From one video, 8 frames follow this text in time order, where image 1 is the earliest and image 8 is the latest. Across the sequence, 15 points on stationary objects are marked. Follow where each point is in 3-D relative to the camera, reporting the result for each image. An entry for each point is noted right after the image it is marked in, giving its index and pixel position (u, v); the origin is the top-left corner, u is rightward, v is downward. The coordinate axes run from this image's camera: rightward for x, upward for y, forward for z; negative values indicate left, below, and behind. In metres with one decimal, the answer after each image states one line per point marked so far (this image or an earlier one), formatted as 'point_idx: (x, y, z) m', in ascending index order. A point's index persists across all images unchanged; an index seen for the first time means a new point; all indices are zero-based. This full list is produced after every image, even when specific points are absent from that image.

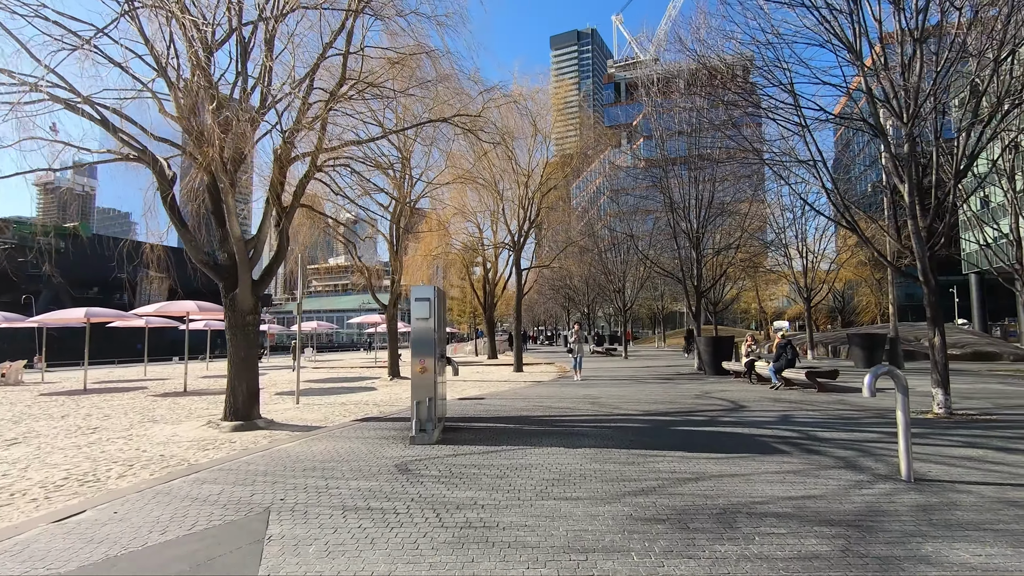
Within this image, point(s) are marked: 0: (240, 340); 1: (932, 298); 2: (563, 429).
0: (-4.6, -0.9, +9.2) m
1: (+6.5, -0.1, +8.3) m
2: (+0.7, -1.9, +7.3) m
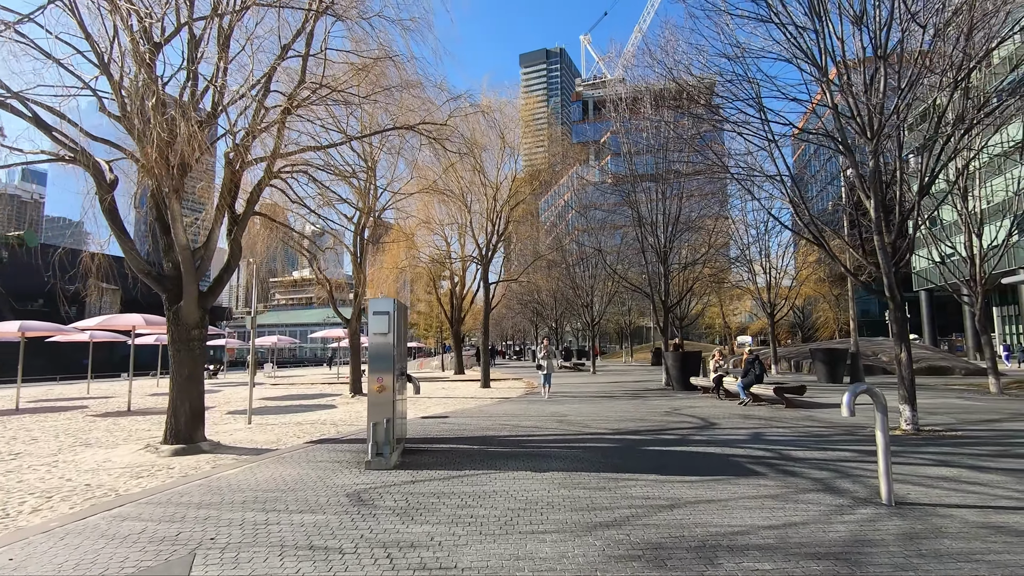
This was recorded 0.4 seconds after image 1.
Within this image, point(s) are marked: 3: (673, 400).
0: (-5.2, -1.1, +8.5) m
1: (+5.9, -0.4, +8.3) m
2: (+0.2, -2.1, +6.9) m
3: (+3.8, -2.7, +12.9) m
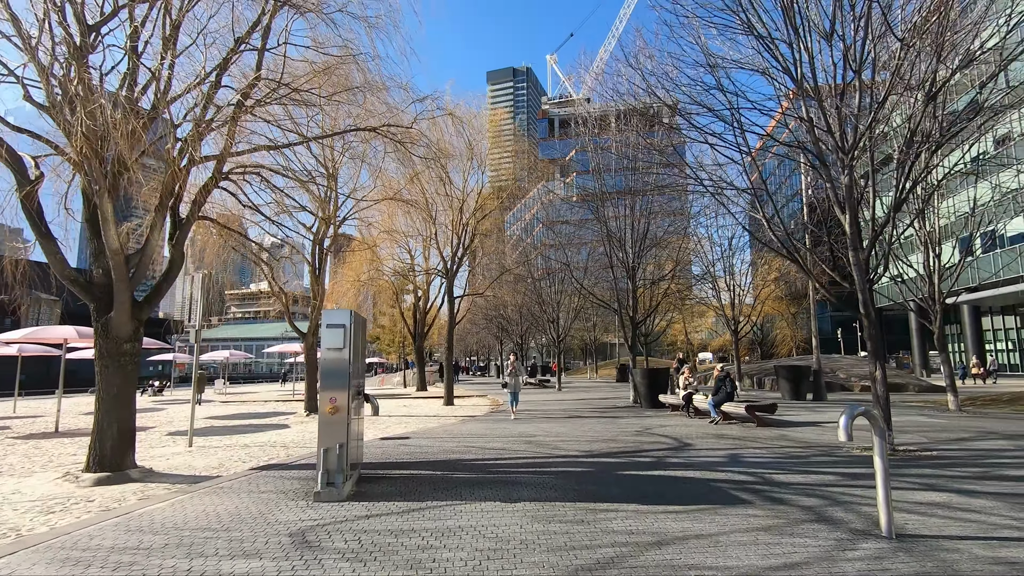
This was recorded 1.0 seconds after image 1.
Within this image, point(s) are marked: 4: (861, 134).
0: (-5.7, -1.2, +7.7) m
1: (+5.5, -0.6, +8.2) m
2: (-0.2, -2.2, +6.4) m
3: (+3.0, -3.0, +12.5) m
4: (+5.3, +2.3, +8.0) m
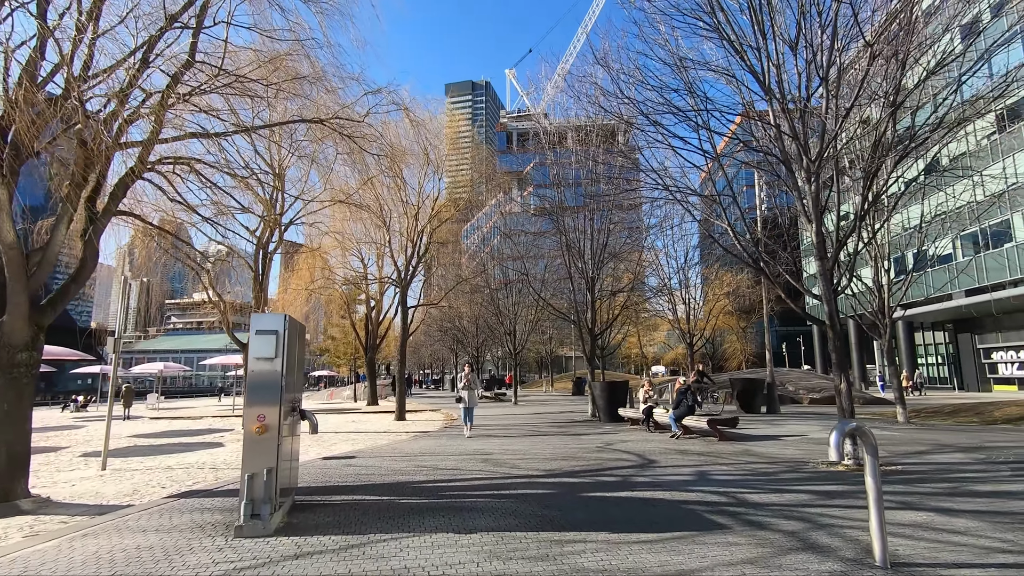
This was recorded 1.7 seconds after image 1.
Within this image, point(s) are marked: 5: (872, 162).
0: (-6.2, -1.2, +6.6) m
1: (+4.8, -0.8, +8.0) m
2: (-0.6, -2.3, +5.8) m
3: (+2.0, -3.3, +12.1) m
4: (+4.7, +2.2, +7.9) m
5: (+5.3, +1.9, +7.9) m
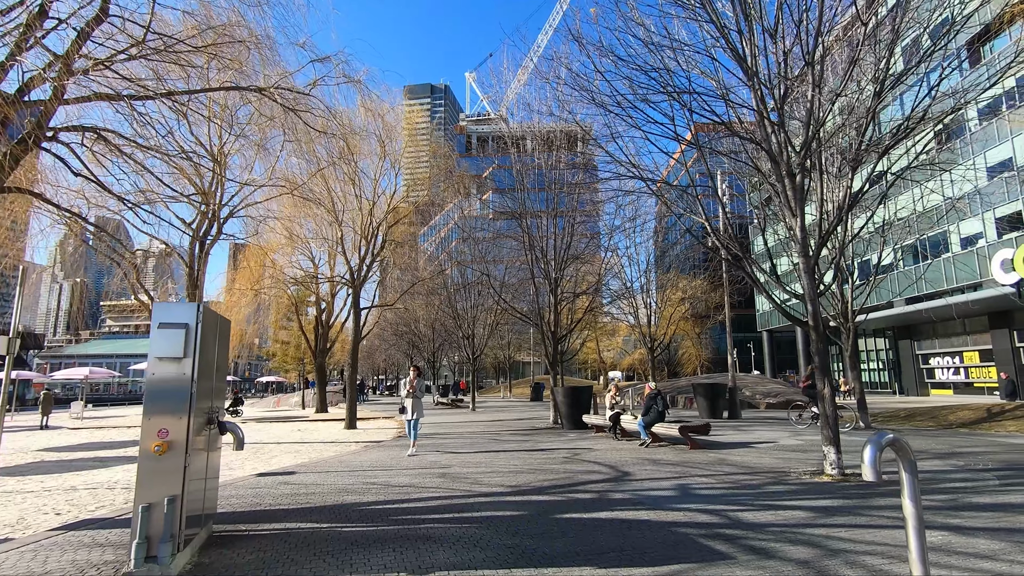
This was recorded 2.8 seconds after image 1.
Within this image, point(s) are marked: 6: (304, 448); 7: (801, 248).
0: (-6.6, -1.1, +5.3) m
1: (+4.3, -0.8, +7.6) m
2: (-1.0, -2.2, +4.9) m
3: (+1.2, -3.3, +11.4) m
4: (+4.2, +2.2, +7.5) m
5: (+4.8, +1.9, +7.5) m
6: (-4.8, -3.7, +12.5) m
7: (+4.1, +0.6, +7.7) m
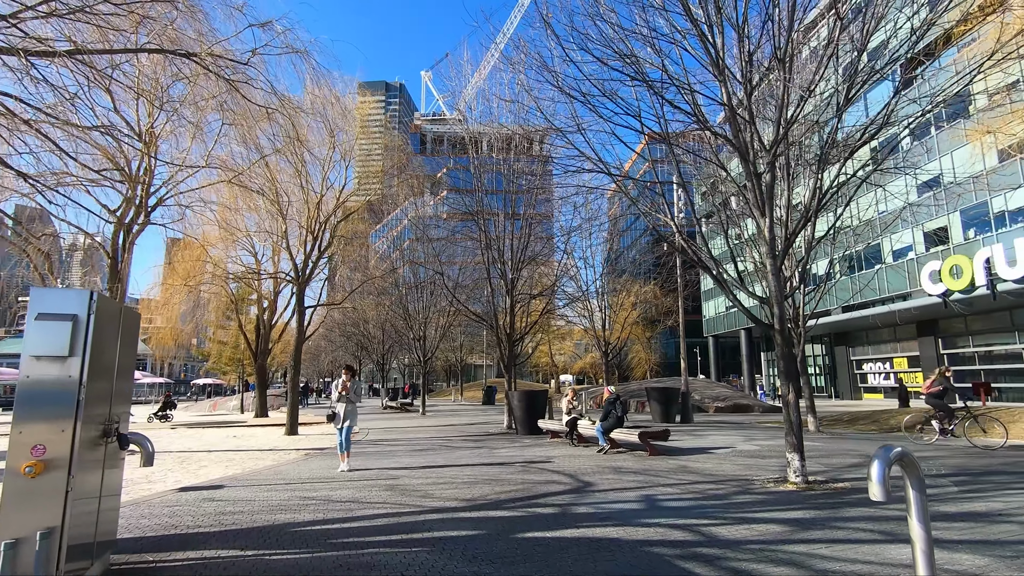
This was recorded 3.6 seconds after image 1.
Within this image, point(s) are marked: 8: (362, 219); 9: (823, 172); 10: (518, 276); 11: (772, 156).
0: (-6.9, -0.9, +4.2) m
1: (+3.7, -0.8, +7.4) m
2: (-1.3, -2.1, +4.3) m
3: (+0.2, -3.3, +11.0) m
4: (+3.7, +2.2, +7.3) m
5: (+4.3, +1.8, +7.4) m
6: (-5.9, -3.6, +11.5) m
7: (+3.6, +0.6, +7.5) m
8: (-5.5, +2.6, +19.6) m
9: (+4.4, +1.6, +7.6) m
10: (+0.2, +0.4, +17.2) m
11: (+3.6, +1.8, +7.4) m
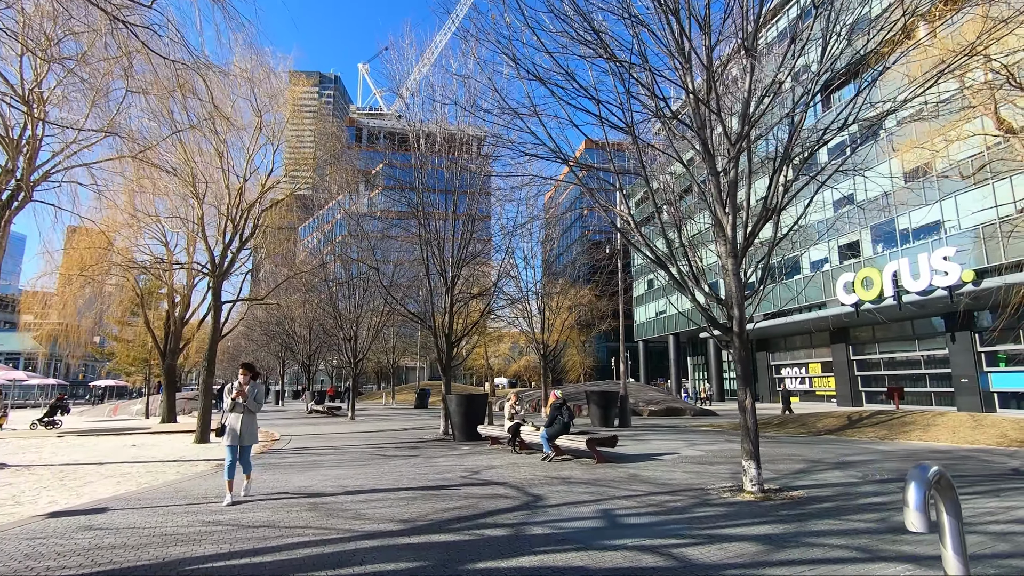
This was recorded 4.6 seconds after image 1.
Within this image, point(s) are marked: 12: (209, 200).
0: (-7.2, -0.6, +2.6) m
1: (+3.0, -0.8, +7.2) m
2: (-1.6, -2.0, +3.4) m
3: (-0.9, -3.2, +10.2) m
4: (+3.1, +2.1, +7.1) m
5: (+3.6, +1.8, +7.2) m
6: (-7.1, -3.4, +10.1) m
7: (+2.9, +0.5, +7.3) m
8: (-7.5, +2.8, +18.2) m
9: (+3.7, +1.6, +7.4) m
10: (-1.7, +0.4, +16.4) m
11: (+2.9, +1.8, +7.1) m
12: (-9.4, +2.8, +16.8) m
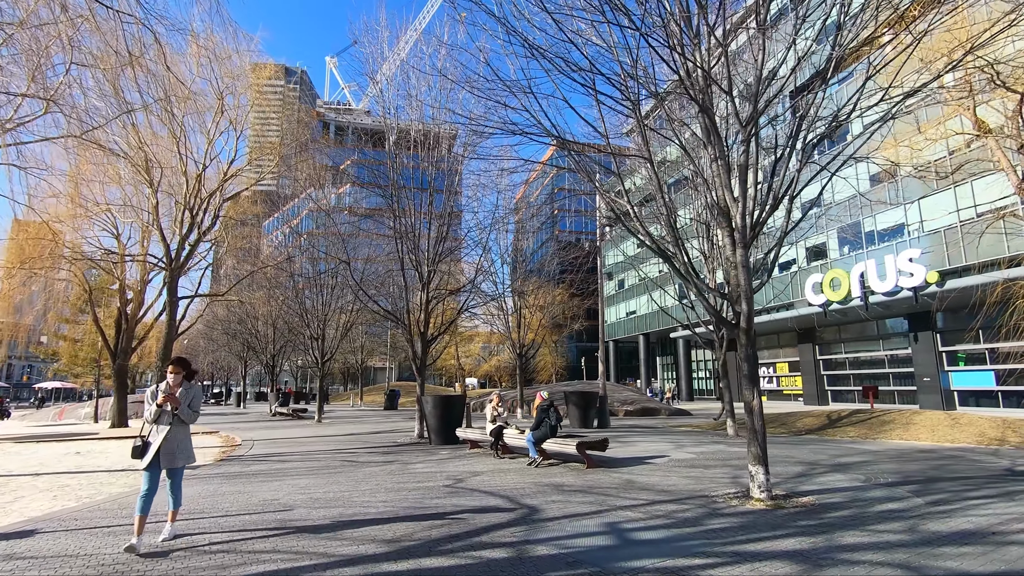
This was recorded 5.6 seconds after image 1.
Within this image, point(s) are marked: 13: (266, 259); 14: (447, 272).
0: (-7.0, -0.5, +1.6) m
1: (+2.9, -0.8, +6.8) m
2: (-1.5, -1.9, +2.7) m
3: (-1.2, -3.1, +9.6) m
4: (+3.0, +2.2, +6.7) m
5: (+3.5, +1.9, +6.8) m
6: (-7.3, -3.2, +9.1) m
7: (+2.8, +0.6, +6.8) m
8: (-8.2, +2.9, +17.1) m
9: (+3.6, +1.7, +7.0) m
10: (-2.3, +0.6, +15.7) m
11: (+2.8, +1.9, +6.7) m
12: (-10.0, +2.9, +15.6) m
13: (-8.8, +1.1, +19.3) m
14: (-2.1, +0.7, +17.8) m
